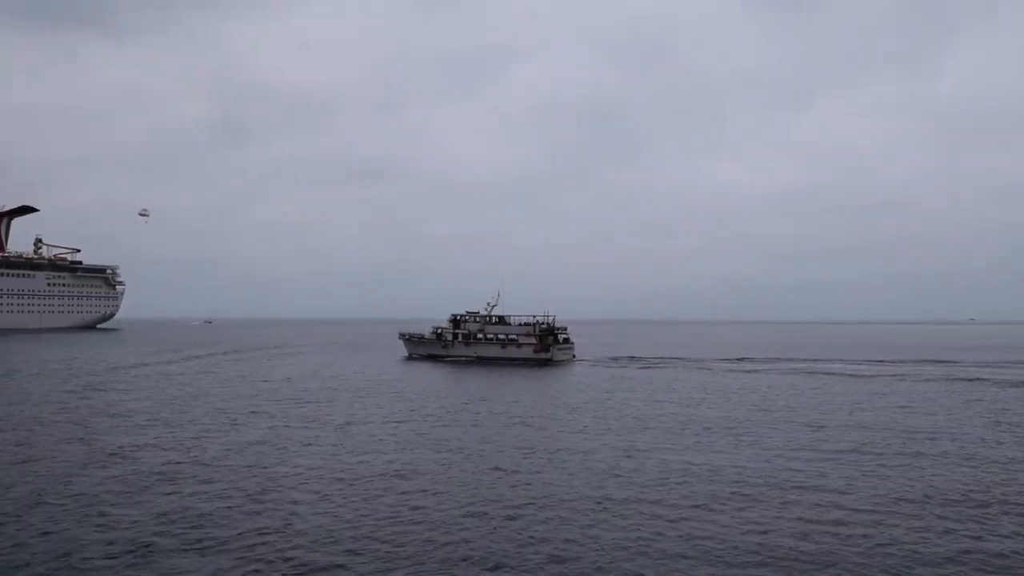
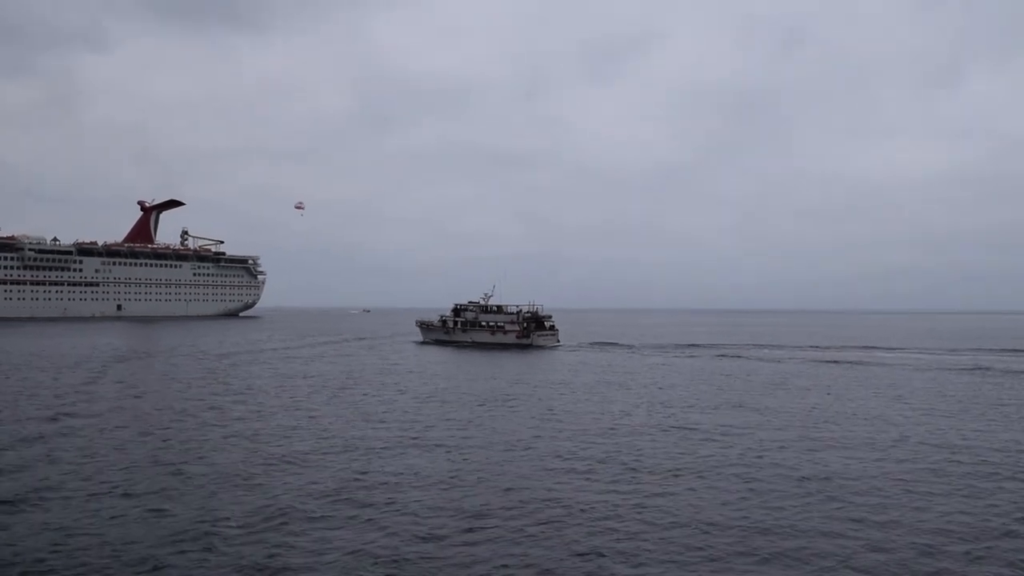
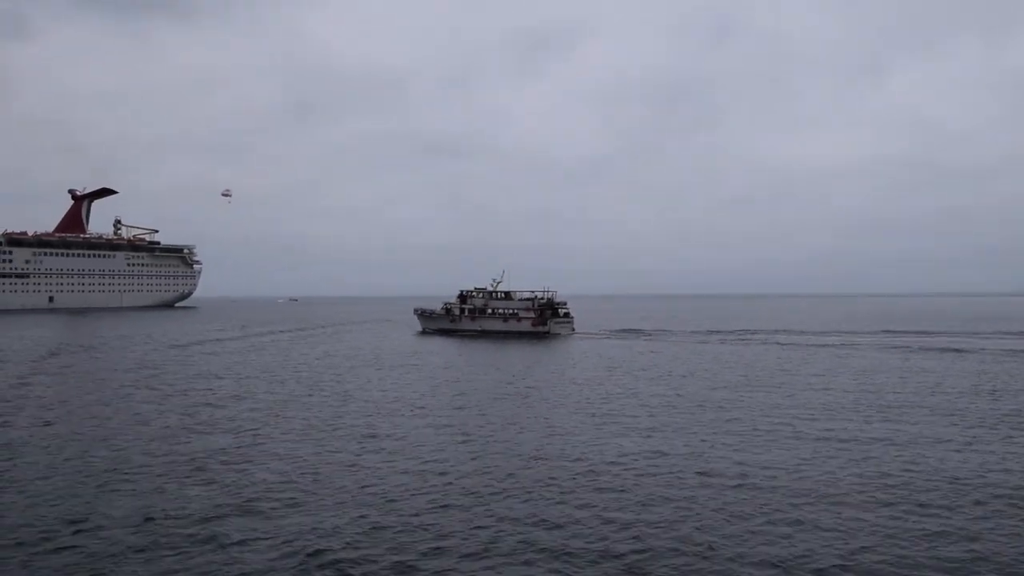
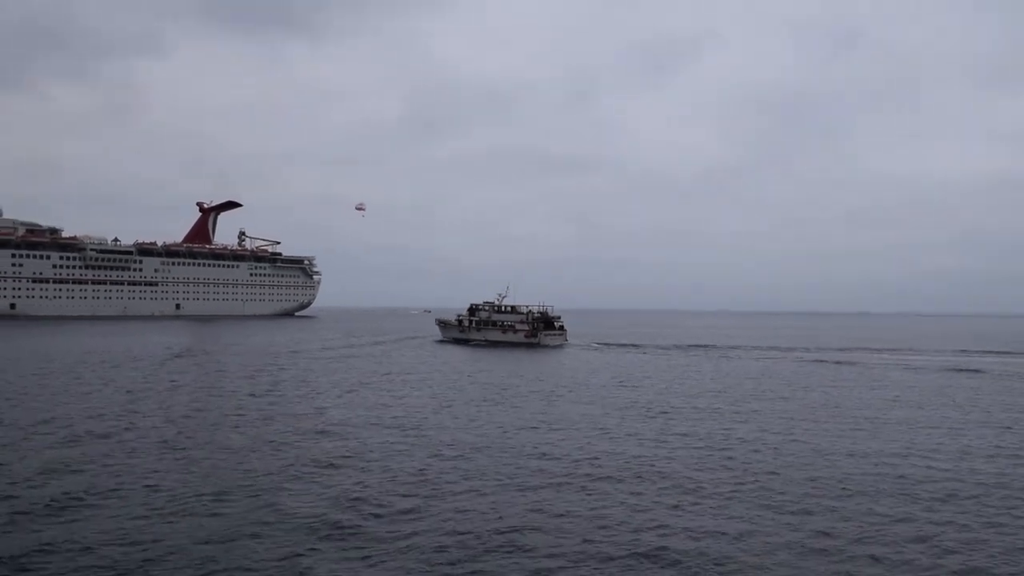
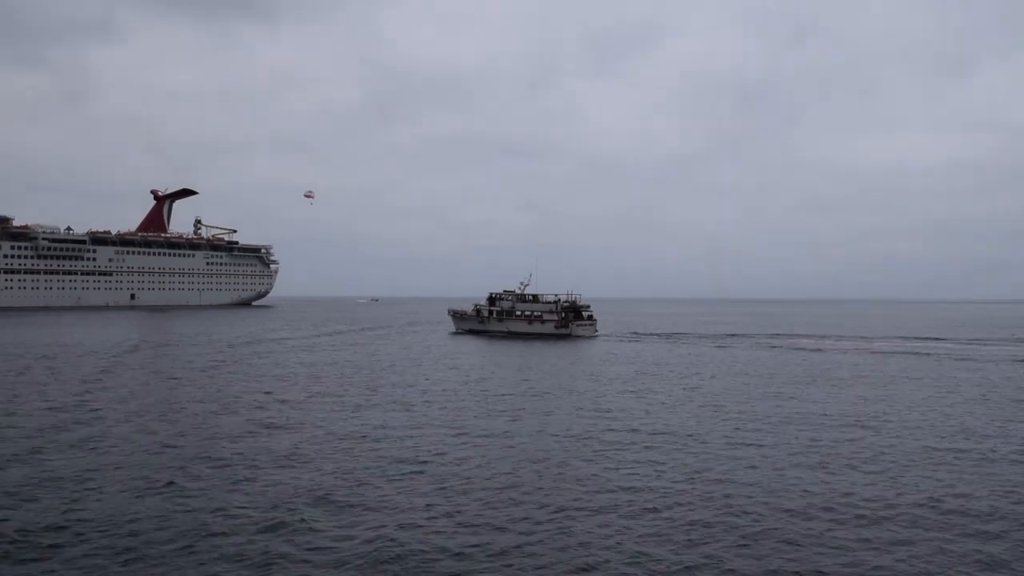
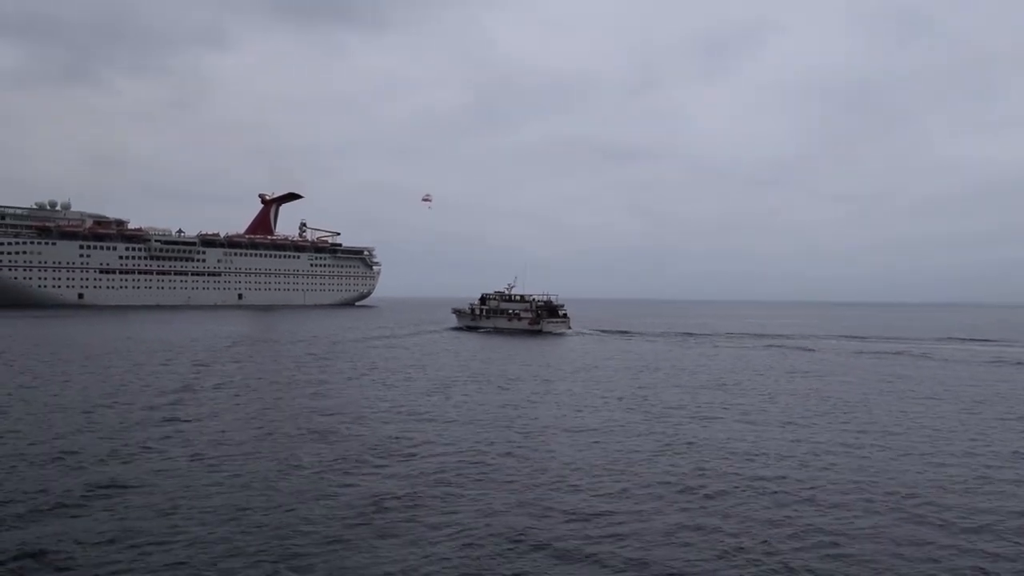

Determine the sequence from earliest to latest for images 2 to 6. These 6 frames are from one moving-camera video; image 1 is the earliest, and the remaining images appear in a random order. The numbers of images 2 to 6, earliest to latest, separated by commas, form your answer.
3, 5, 2, 4, 6
